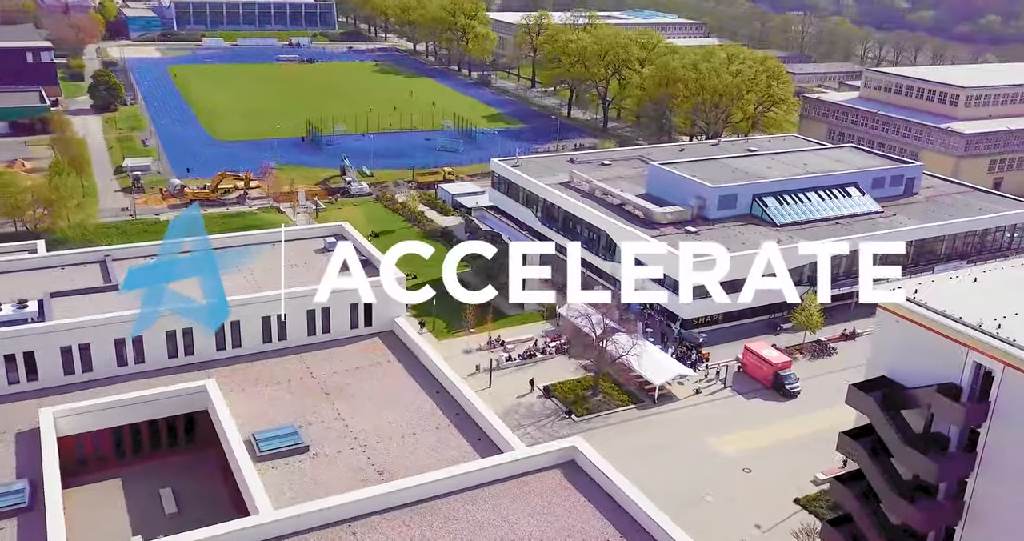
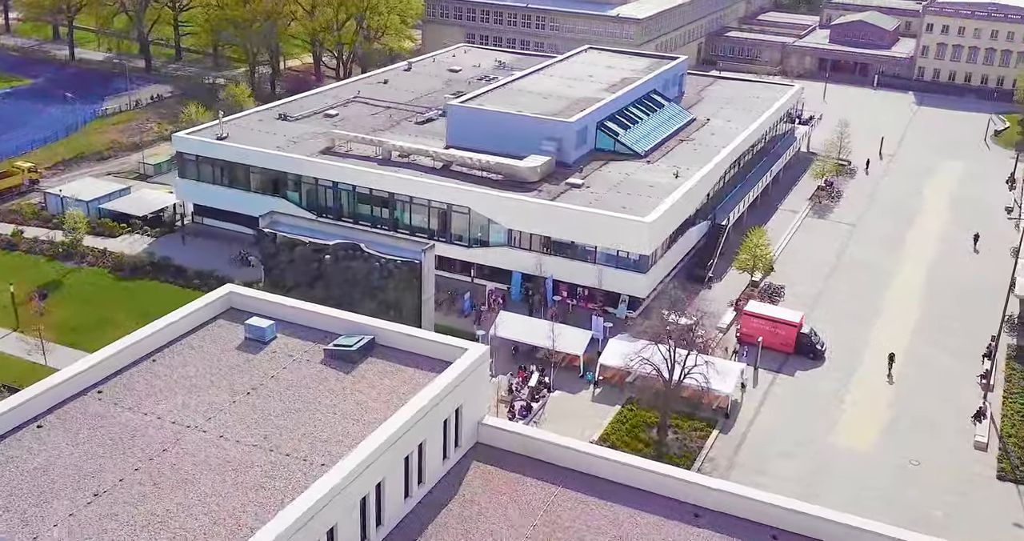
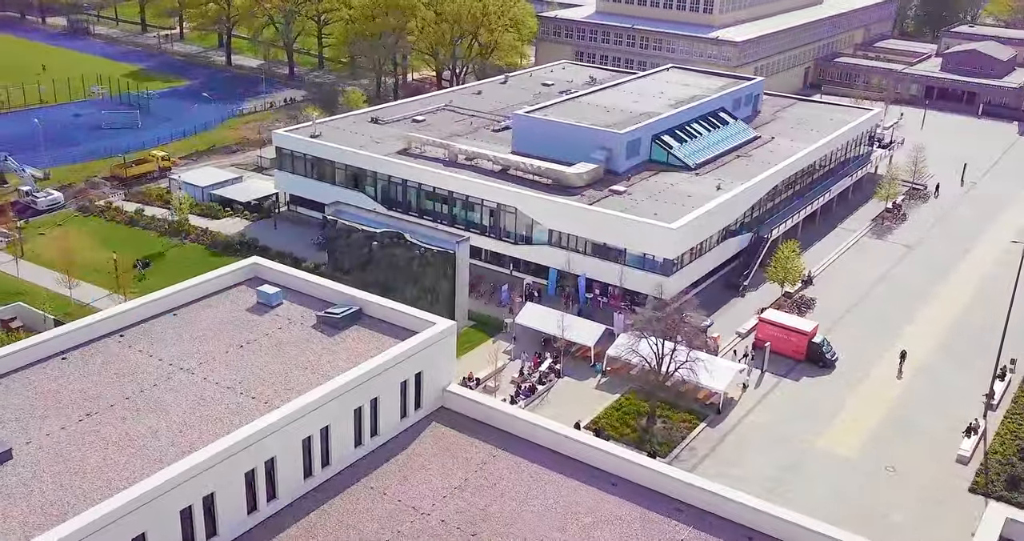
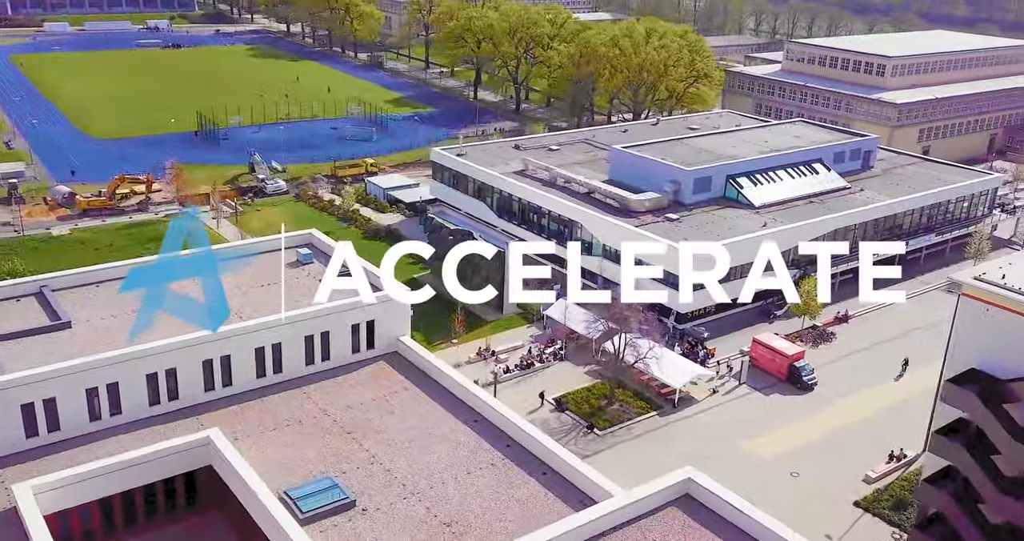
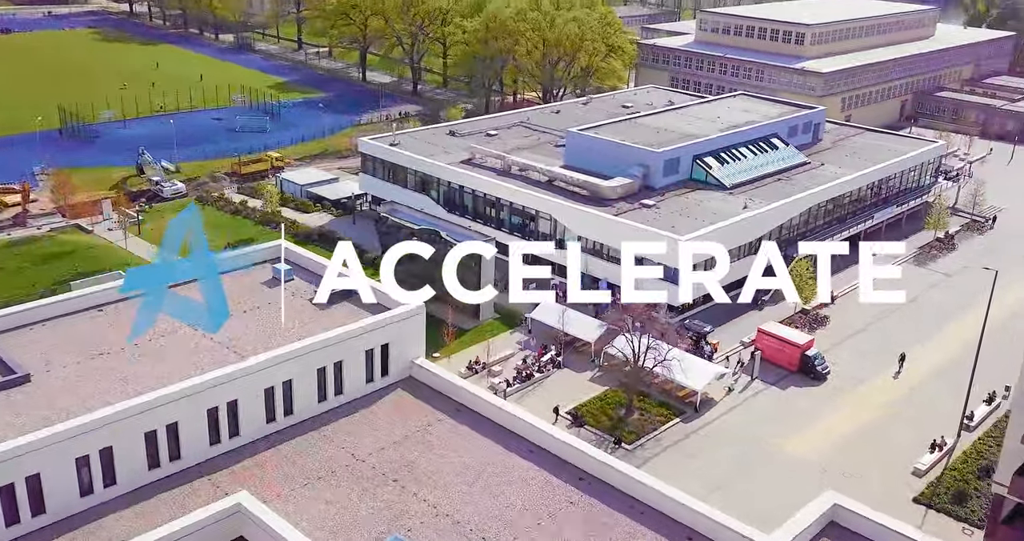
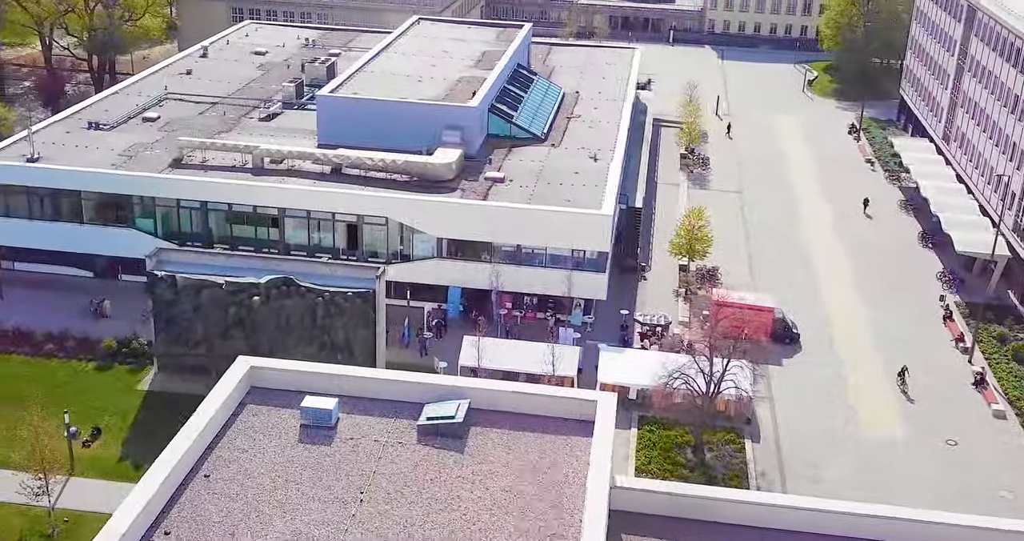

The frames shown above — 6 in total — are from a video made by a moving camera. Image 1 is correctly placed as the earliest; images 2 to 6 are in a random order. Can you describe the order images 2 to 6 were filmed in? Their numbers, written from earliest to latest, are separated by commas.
4, 5, 3, 2, 6
